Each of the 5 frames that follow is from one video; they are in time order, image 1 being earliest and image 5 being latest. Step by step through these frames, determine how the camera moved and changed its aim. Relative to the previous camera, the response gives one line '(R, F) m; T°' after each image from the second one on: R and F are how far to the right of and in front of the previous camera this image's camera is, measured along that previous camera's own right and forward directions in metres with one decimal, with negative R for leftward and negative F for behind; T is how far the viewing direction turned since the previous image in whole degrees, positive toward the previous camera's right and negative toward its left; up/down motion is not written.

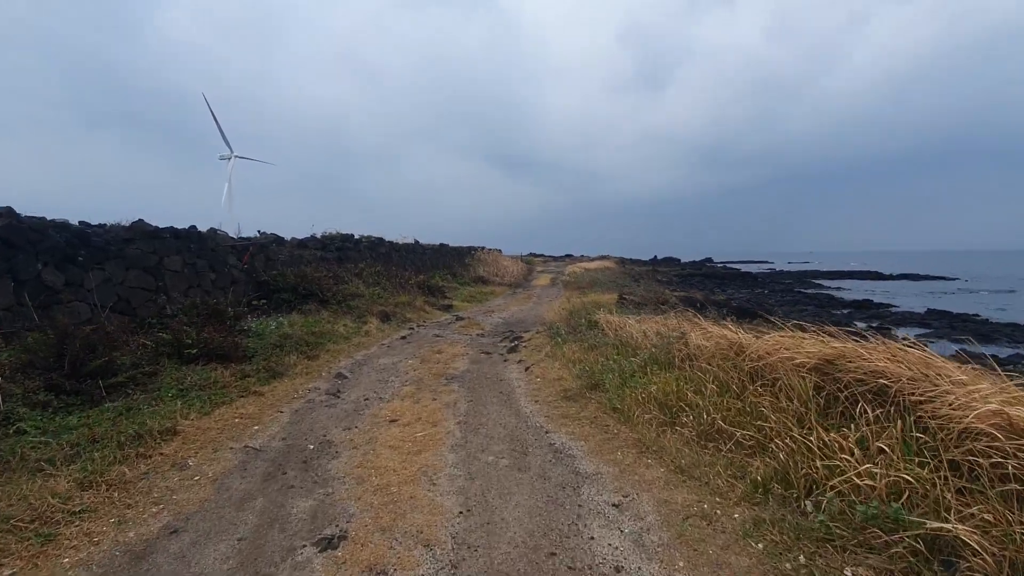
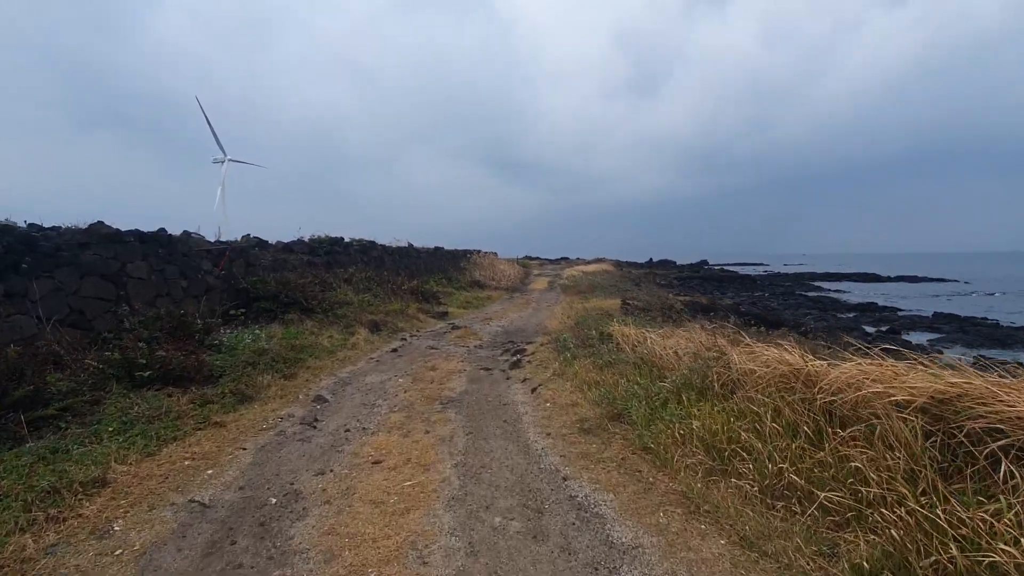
(-0.1, +0.8) m; +1°
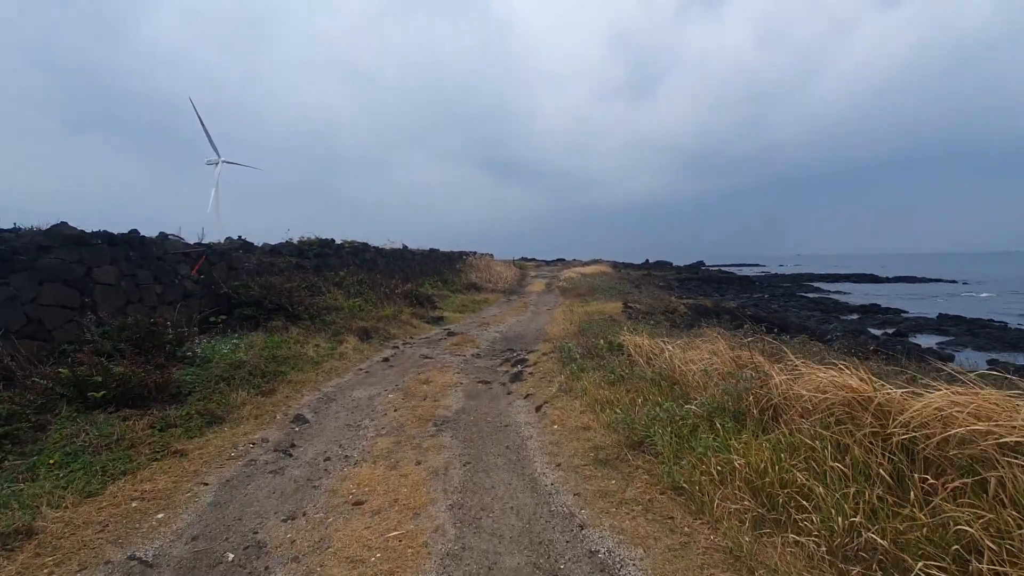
(-0.1, +0.6) m; 0°
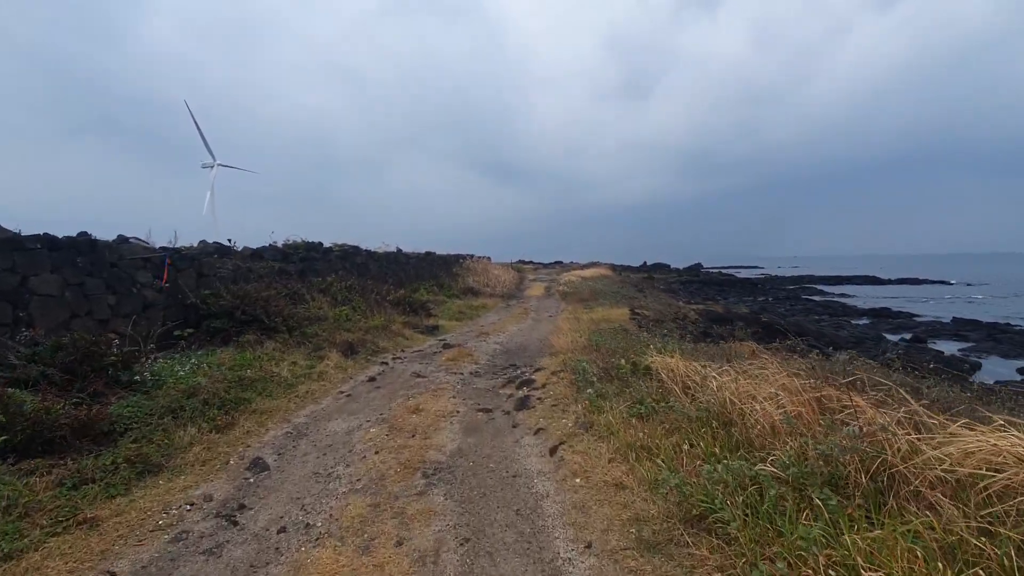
(-0.1, +1.0) m; 0°
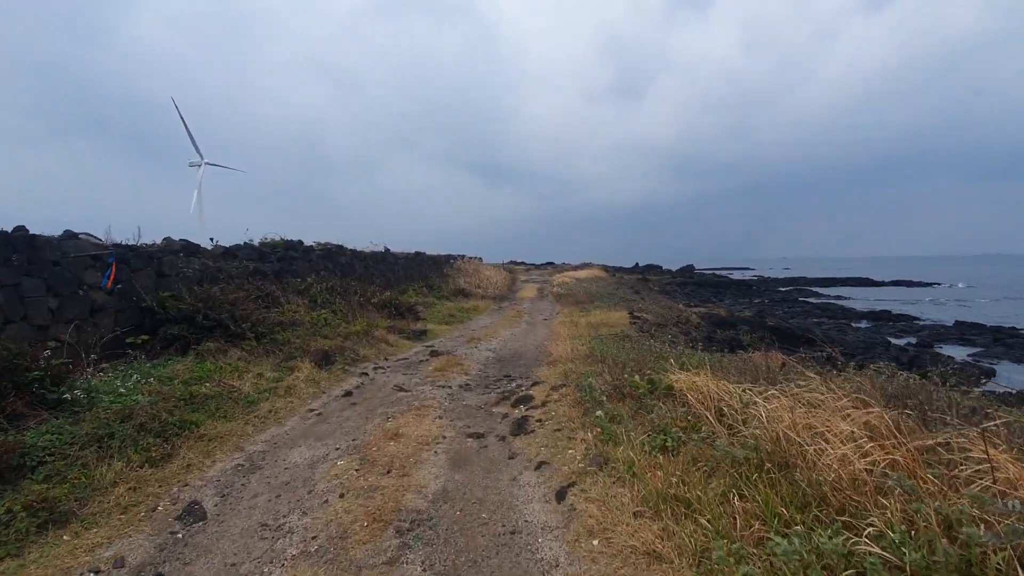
(0.0, +0.8) m; +1°
